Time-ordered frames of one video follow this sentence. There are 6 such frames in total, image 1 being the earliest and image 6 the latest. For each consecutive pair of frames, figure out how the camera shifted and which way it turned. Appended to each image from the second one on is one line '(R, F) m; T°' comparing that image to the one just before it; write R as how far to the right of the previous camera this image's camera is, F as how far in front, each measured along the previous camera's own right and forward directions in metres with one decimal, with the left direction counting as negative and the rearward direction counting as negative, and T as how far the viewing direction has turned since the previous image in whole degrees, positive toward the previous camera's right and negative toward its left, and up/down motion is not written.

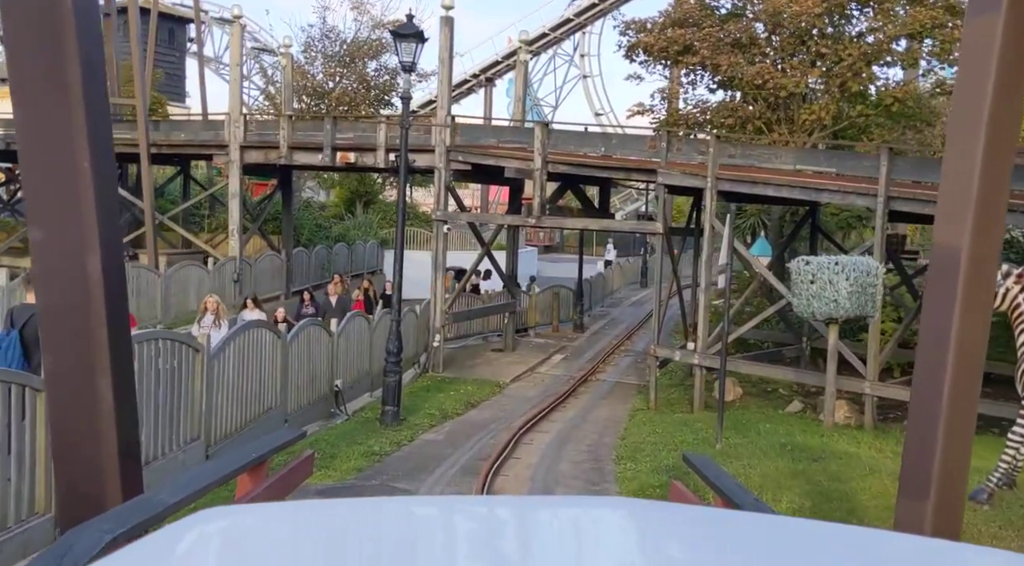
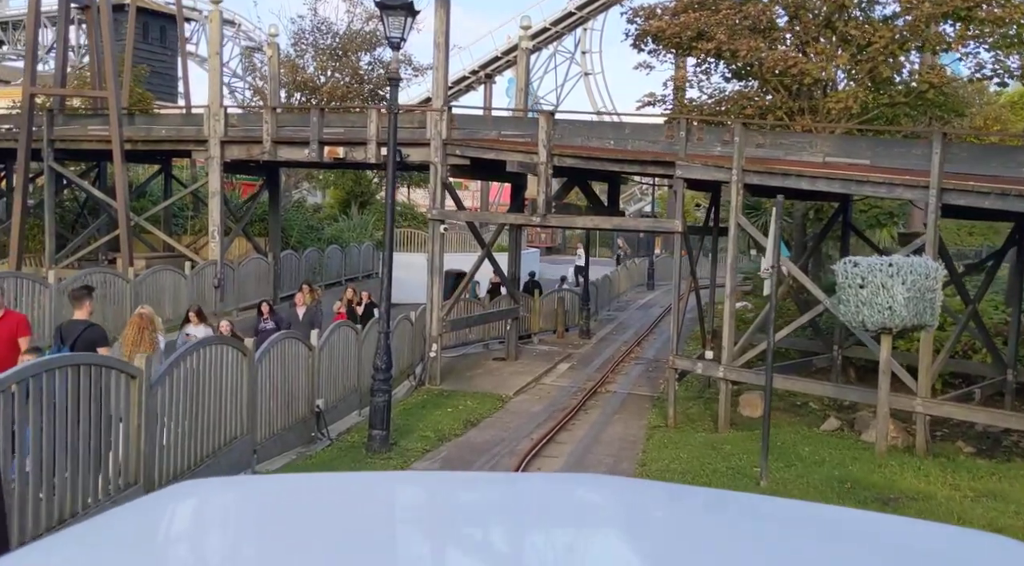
(0.0, +1.4) m; 0°
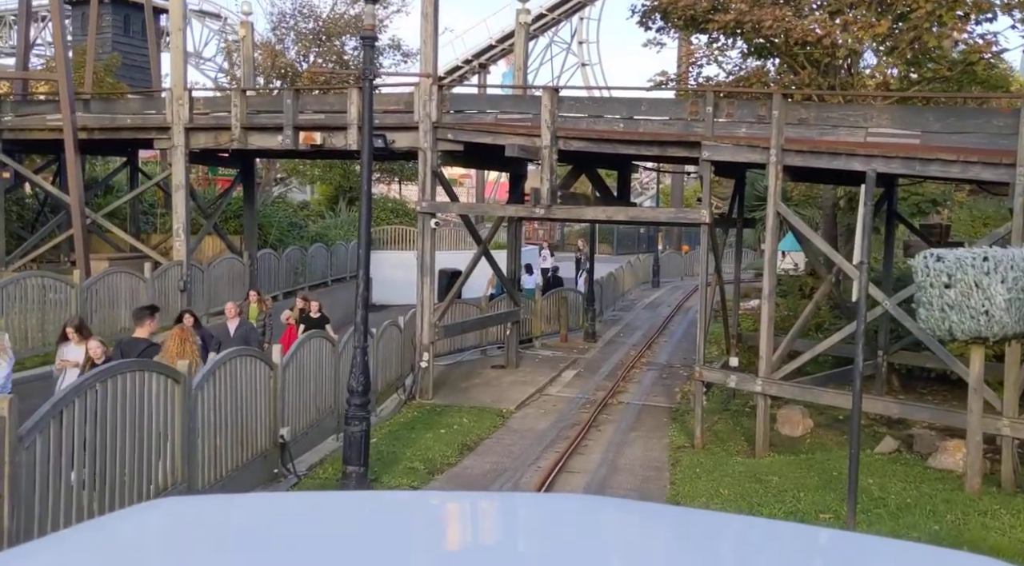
(-0.1, +1.8) m; 0°
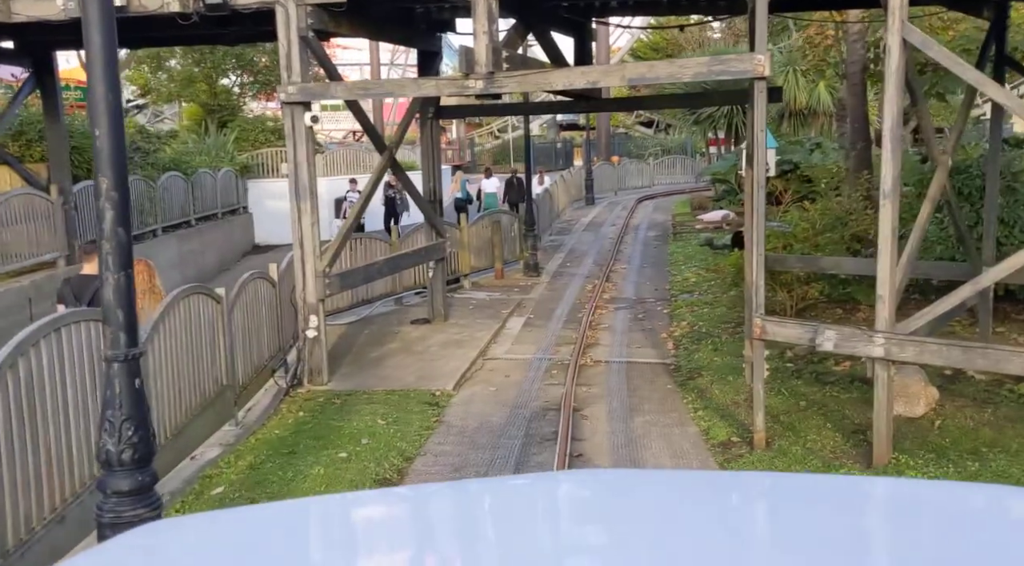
(-0.2, +4.7) m; +5°
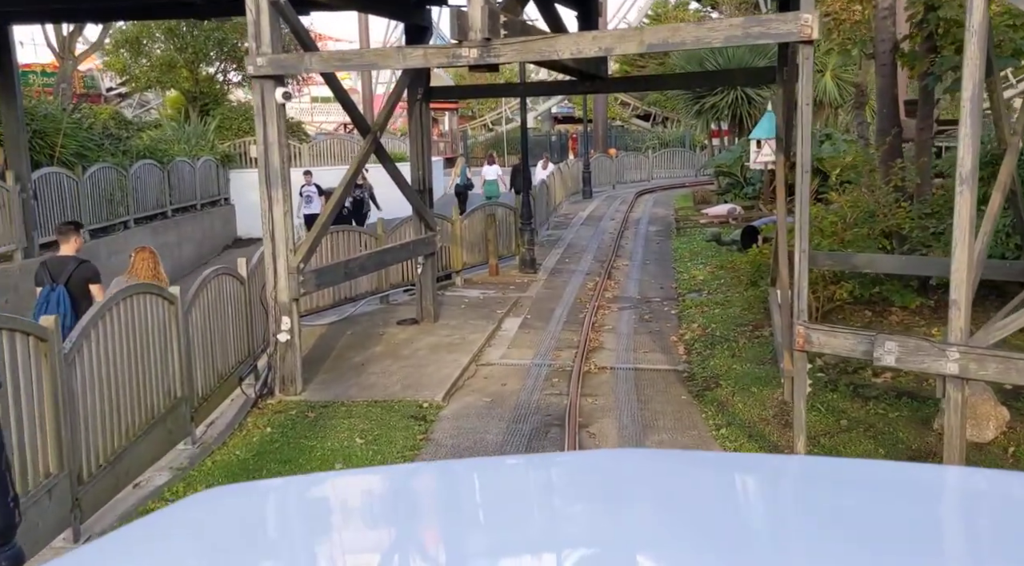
(0.0, +1.0) m; 0°
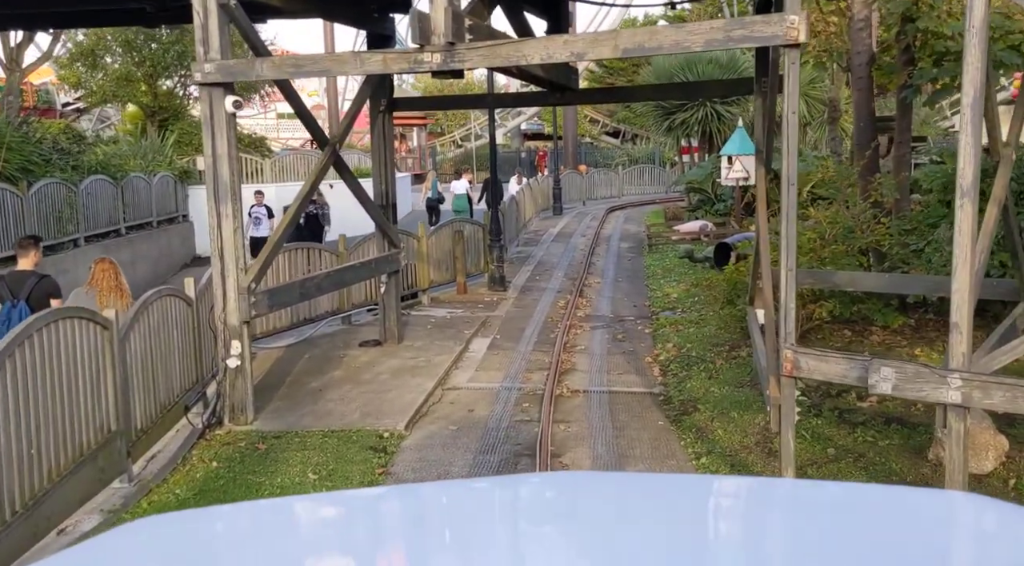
(0.0, +0.5) m; +2°
